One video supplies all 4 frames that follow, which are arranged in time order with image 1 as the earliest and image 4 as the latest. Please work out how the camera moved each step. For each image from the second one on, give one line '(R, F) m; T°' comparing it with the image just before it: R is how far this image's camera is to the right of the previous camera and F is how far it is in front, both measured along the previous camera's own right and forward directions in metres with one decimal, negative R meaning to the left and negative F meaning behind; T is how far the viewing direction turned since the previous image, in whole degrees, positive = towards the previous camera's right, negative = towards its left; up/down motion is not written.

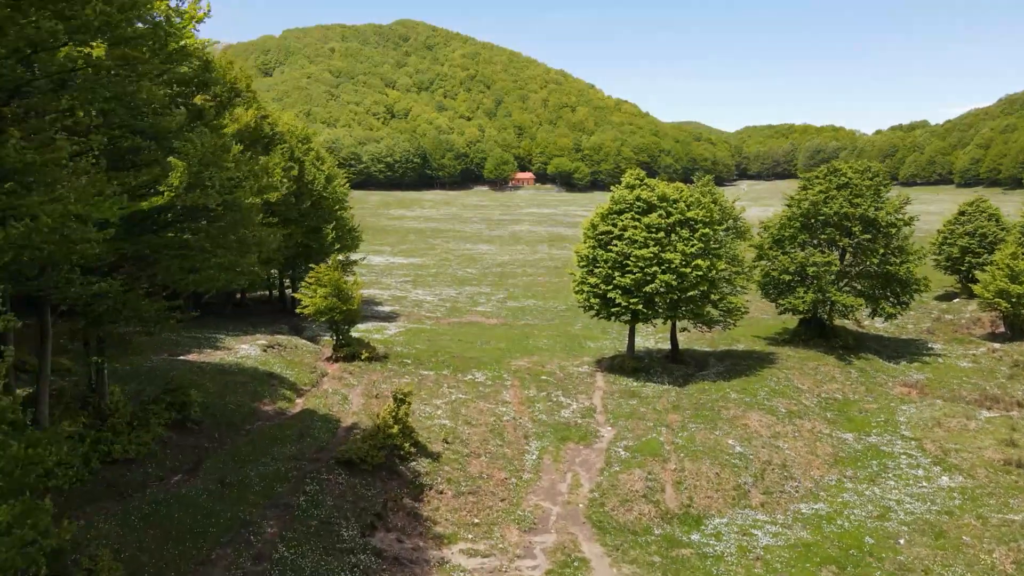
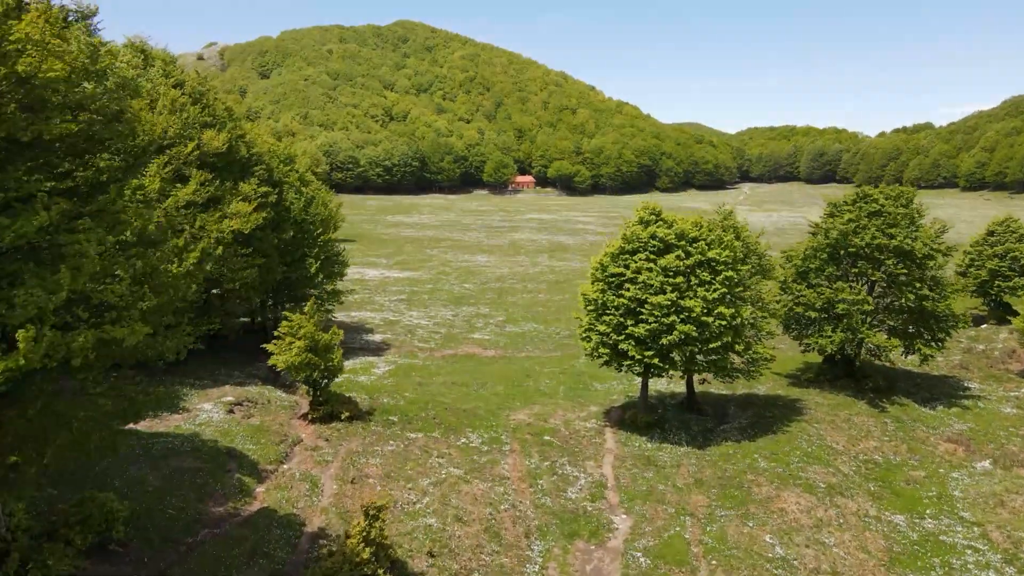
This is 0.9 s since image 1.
(0.0, +2.8) m; 0°
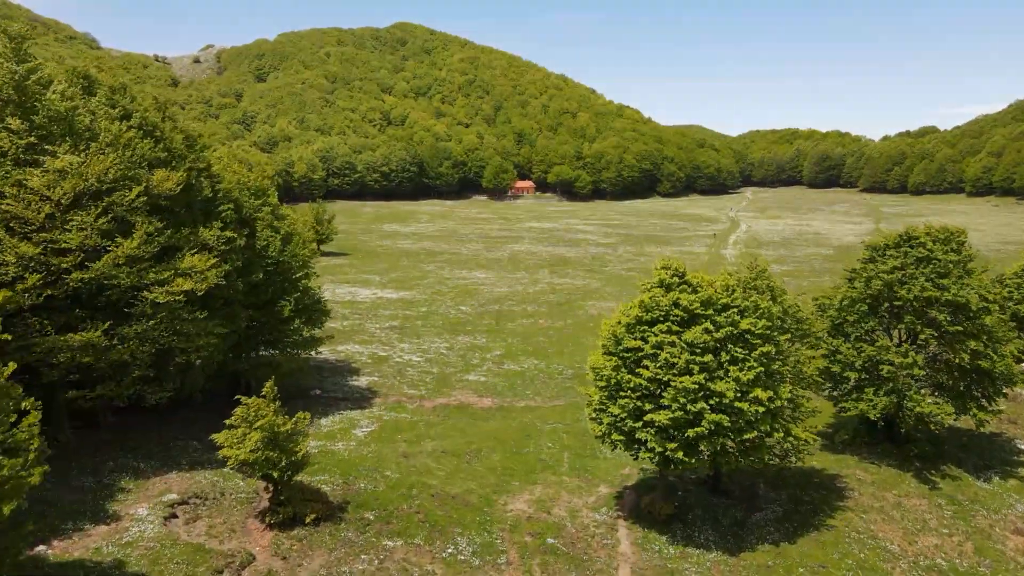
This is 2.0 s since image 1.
(+0.1, +3.4) m; 0°
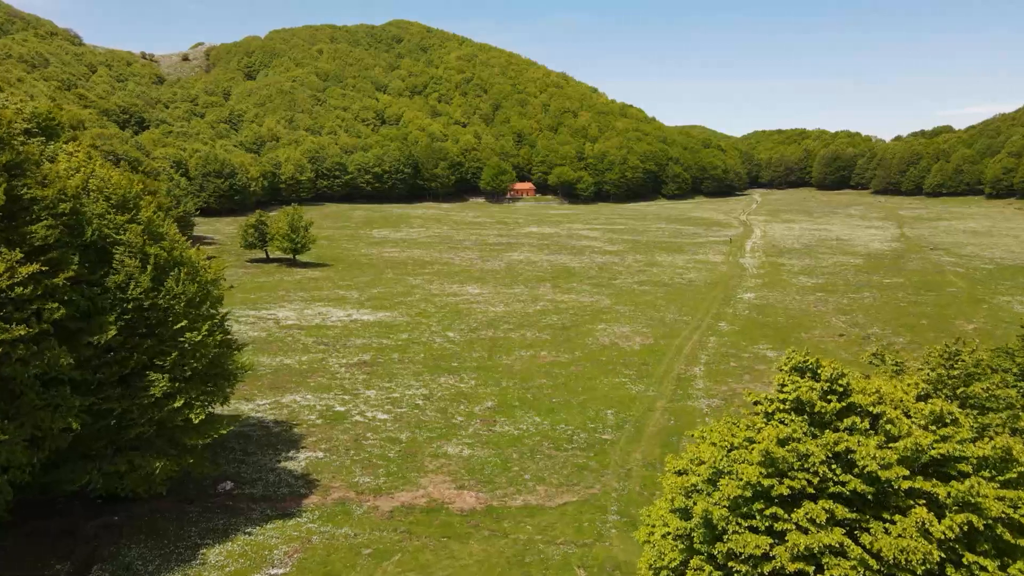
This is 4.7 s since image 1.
(+0.2, +9.8) m; 0°
